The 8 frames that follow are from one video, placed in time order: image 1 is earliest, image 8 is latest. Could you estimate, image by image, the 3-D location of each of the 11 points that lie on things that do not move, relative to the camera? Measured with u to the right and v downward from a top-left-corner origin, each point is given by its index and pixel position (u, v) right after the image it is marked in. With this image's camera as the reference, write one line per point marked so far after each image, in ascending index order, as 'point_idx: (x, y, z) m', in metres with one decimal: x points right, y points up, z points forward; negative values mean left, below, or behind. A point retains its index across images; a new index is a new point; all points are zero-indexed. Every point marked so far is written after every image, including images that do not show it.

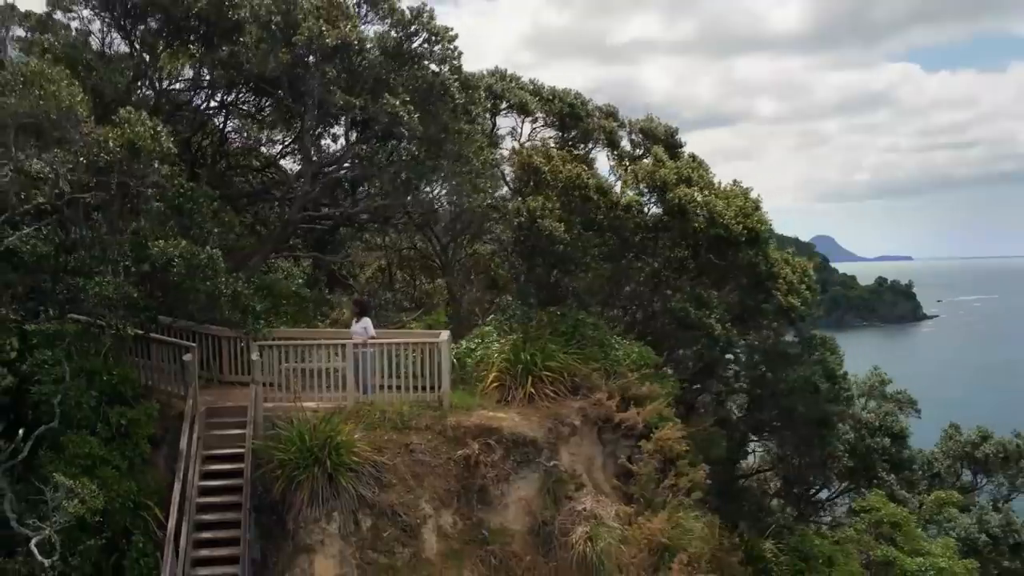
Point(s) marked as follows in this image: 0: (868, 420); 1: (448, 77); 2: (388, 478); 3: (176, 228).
0: (+6.4, -2.4, +14.0) m
1: (-0.8, +2.1, +8.0) m
2: (-1.0, -1.6, +6.4) m
3: (-2.9, +0.5, +6.8) m
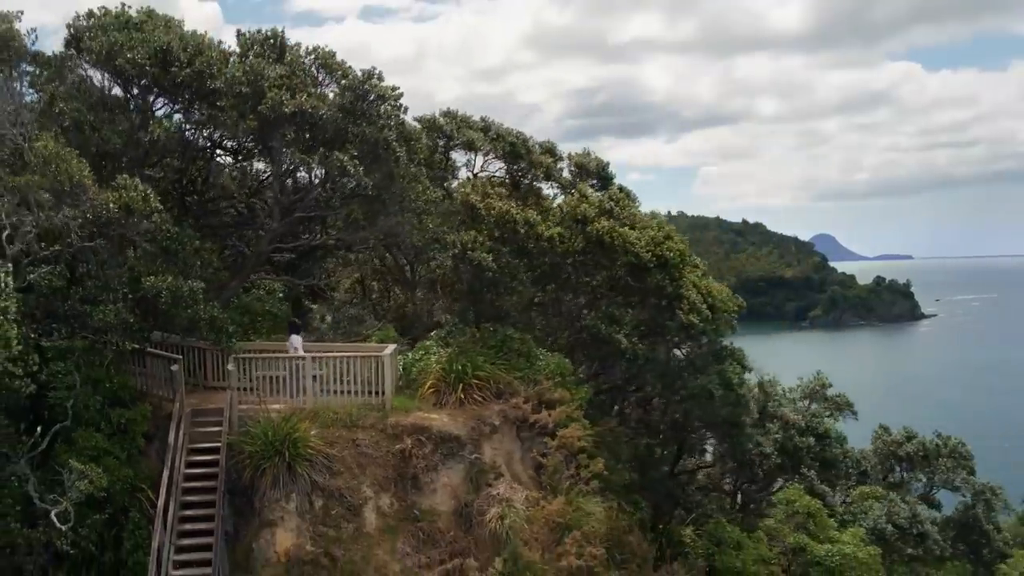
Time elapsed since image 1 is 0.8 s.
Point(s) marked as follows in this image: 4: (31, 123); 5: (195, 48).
0: (+5.7, -2.7, +15.5) m
1: (-1.6, +1.8, +9.5) m
2: (-1.8, -1.8, +7.9) m
3: (-3.7, +0.2, +8.3) m
4: (-5.5, +1.6, +8.7) m
5: (-3.8, +2.9, +9.1) m
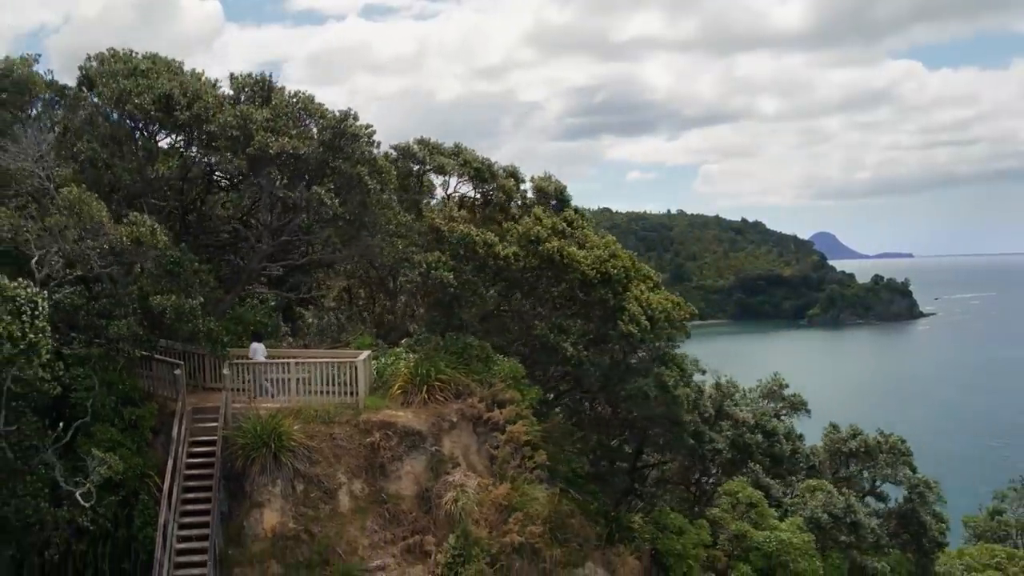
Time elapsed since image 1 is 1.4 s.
0: (+5.1, -2.9, +16.9) m
1: (-2.2, +1.6, +10.9) m
2: (-2.4, -2.0, +9.3) m
3: (-4.3, 0.0, +9.7) m
4: (-6.0, +1.4, +10.1) m
5: (-4.3, +2.7, +10.5) m
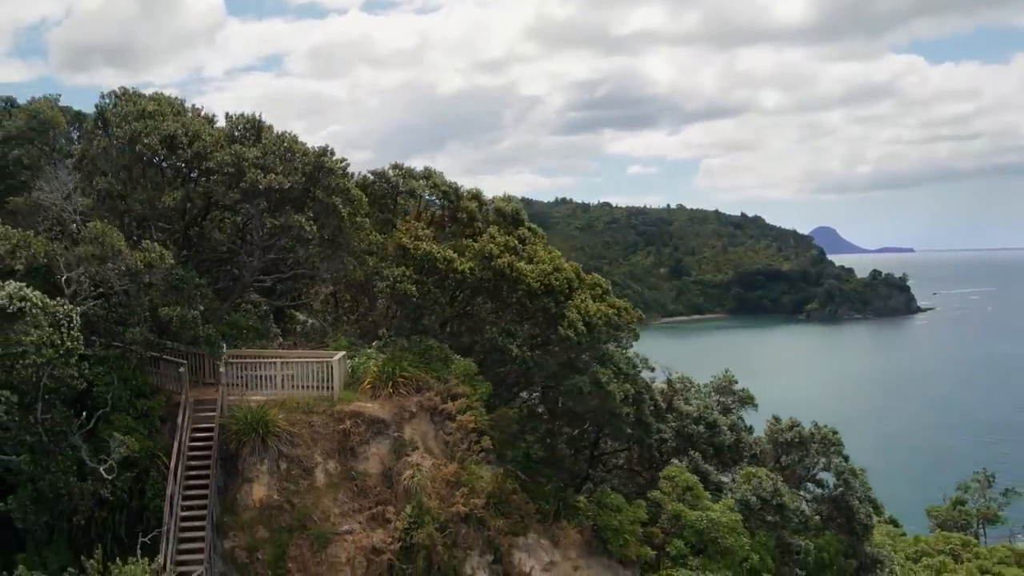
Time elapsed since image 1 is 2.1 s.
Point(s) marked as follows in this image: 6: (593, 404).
0: (+4.3, -3.0, +18.8) m
1: (-2.9, +1.5, +12.8) m
2: (-3.2, -2.2, +11.2) m
3: (-5.1, -0.1, +11.6) m
4: (-6.8, +1.2, +12.0) m
5: (-5.1, +2.5, +12.4) m
6: (+1.3, -2.1, +14.0) m
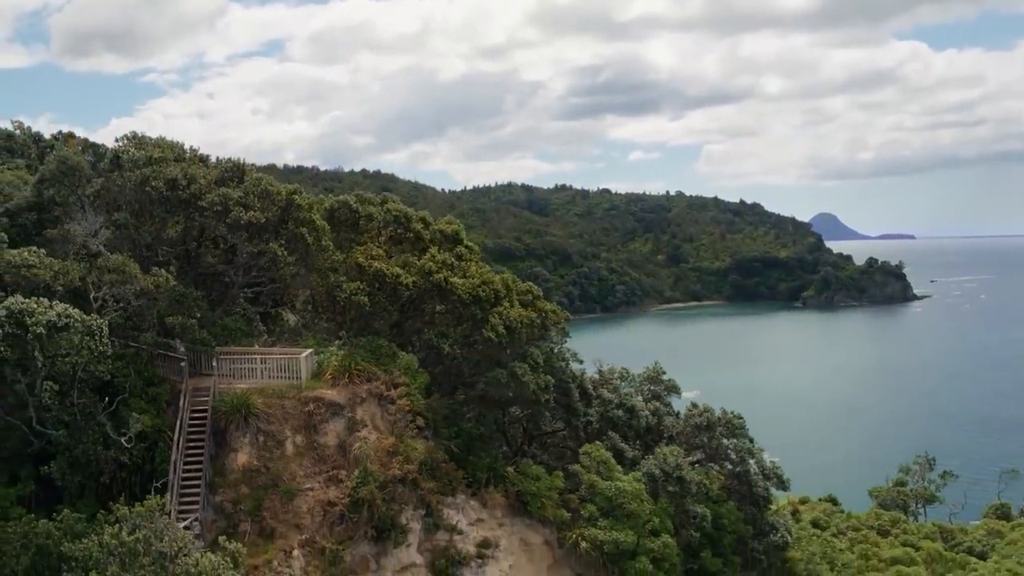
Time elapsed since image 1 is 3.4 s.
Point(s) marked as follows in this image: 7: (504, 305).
0: (+2.9, -3.1, +22.1) m
1: (-4.3, +1.2, +16.1) m
2: (-4.6, -2.5, +14.6) m
3: (-6.5, -0.4, +14.9) m
4: (-8.2, +1.0, +15.3) m
5: (-6.5, +2.3, +15.6) m
6: (-0.1, -2.3, +17.3) m
7: (-0.2, -0.4, +17.7) m
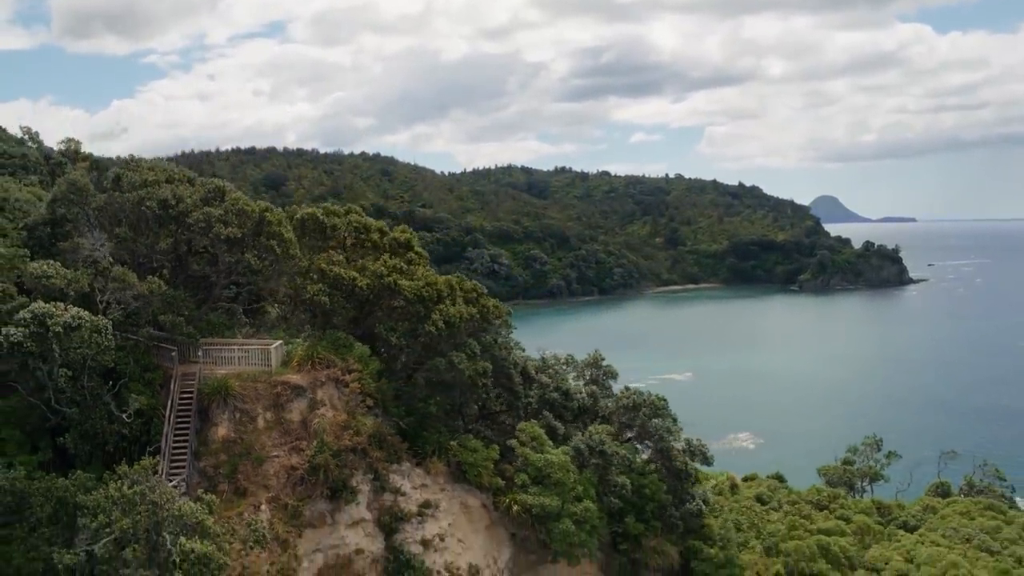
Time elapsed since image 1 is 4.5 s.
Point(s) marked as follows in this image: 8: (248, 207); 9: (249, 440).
0: (+1.4, -3.1, +25.3) m
1: (-5.9, +1.2, +19.2) m
2: (-6.2, -2.6, +17.8) m
3: (-8.1, -0.5, +18.0) m
4: (-9.8, +0.9, +18.4) m
5: (-8.1, +2.2, +18.7) m
6: (-1.7, -2.3, +20.5) m
7: (-1.8, -0.4, +20.8) m
8: (-6.6, +2.1, +19.2) m
9: (-5.9, -3.4, +17.4) m
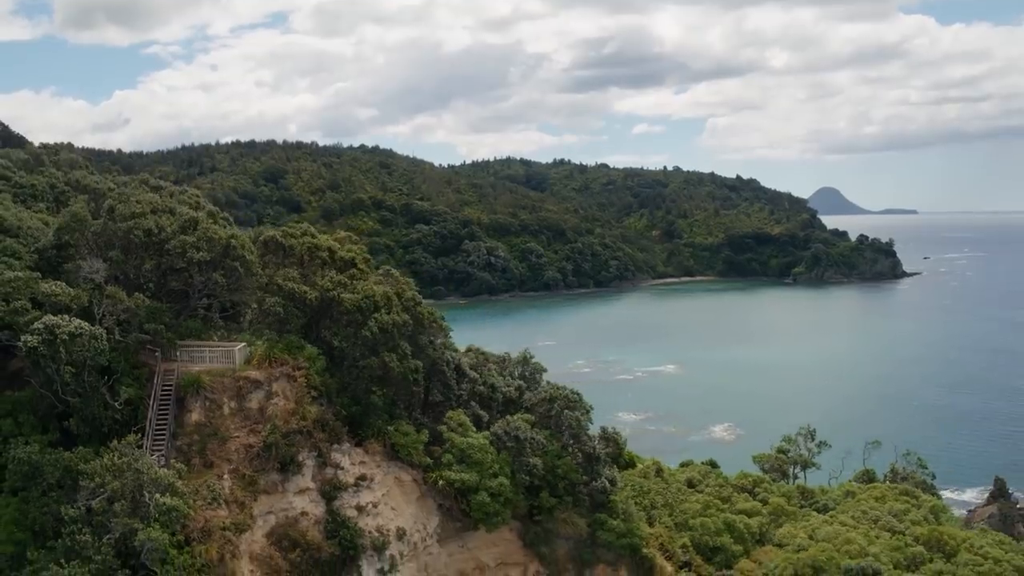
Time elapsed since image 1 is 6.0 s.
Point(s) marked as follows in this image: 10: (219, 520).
0: (-1.1, -3.4, +29.7) m
1: (-8.3, +0.8, +23.6) m
2: (-8.6, -3.0, +22.2) m
3: (-10.5, -0.9, +22.4) m
4: (-12.2, +0.5, +22.8) m
5: (-10.5, +1.8, +23.1) m
6: (-4.1, -2.7, +24.9) m
7: (-4.2, -0.8, +25.2) m
8: (-9.0, +1.7, +23.6) m
9: (-8.4, -3.9, +21.9) m
10: (-7.6, -6.0, +19.9) m
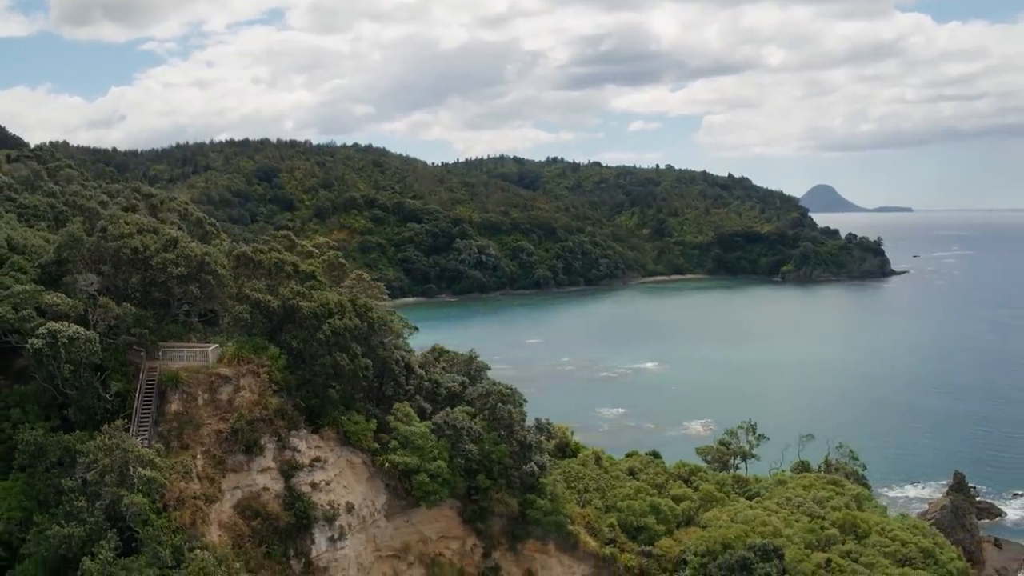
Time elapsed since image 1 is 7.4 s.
0: (-3.5, -3.8, +33.9) m
1: (-10.8, +0.4, +27.7) m
2: (-11.1, -3.3, +26.4) m
3: (-12.9, -1.2, +26.6) m
4: (-14.7, +0.2, +26.9) m
5: (-12.9, +1.5, +27.2) m
6: (-6.6, -3.1, +29.0) m
7: (-6.6, -1.2, +29.3) m
8: (-11.4, +1.3, +27.7) m
9: (-10.8, -4.2, +26.0) m
10: (-10.0, -6.4, +24.1) m
